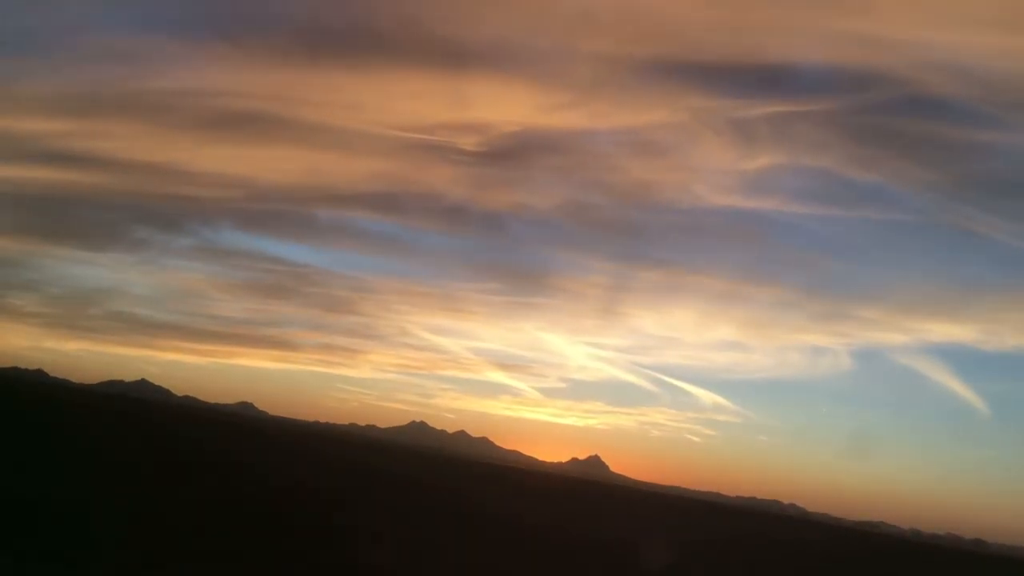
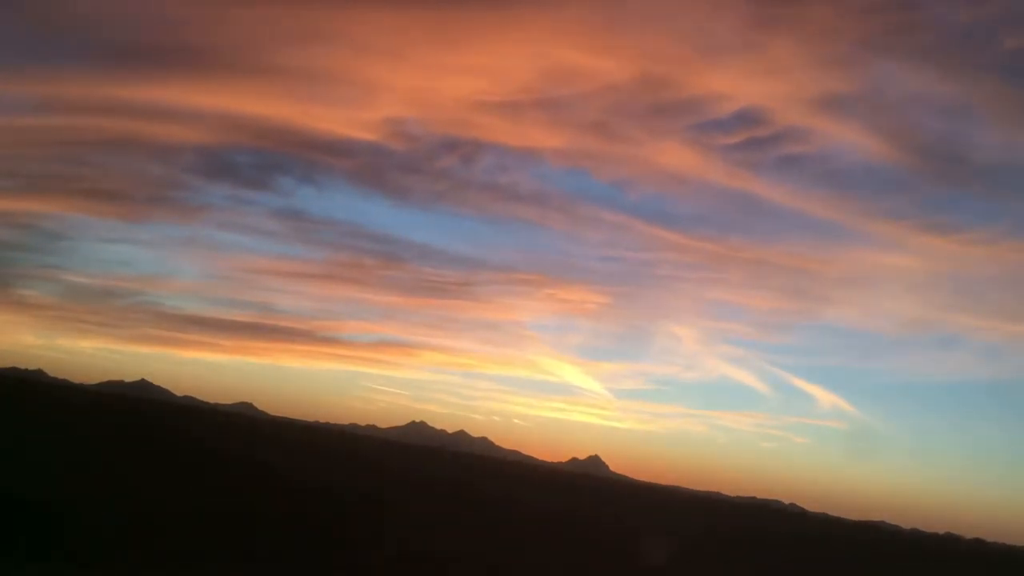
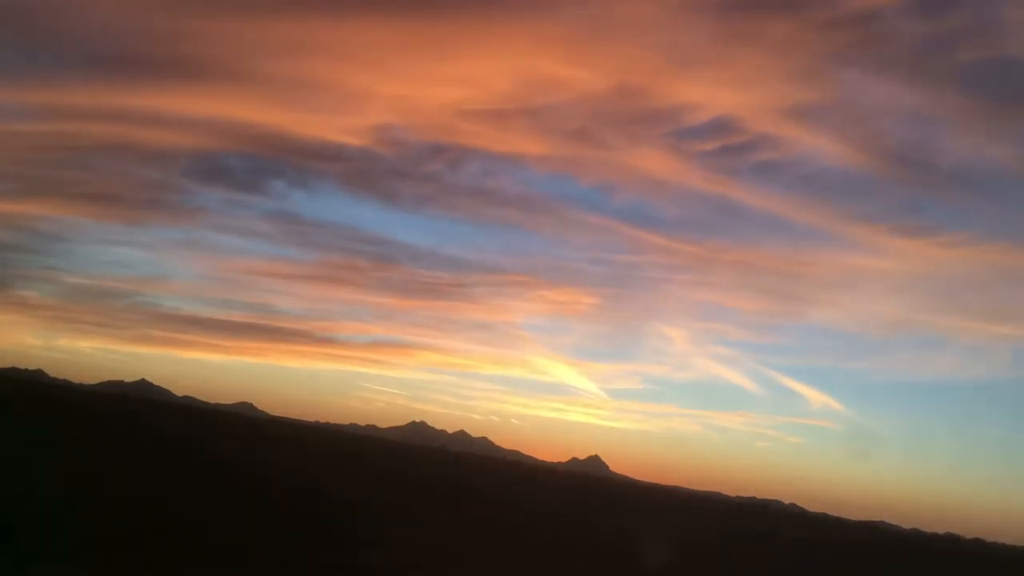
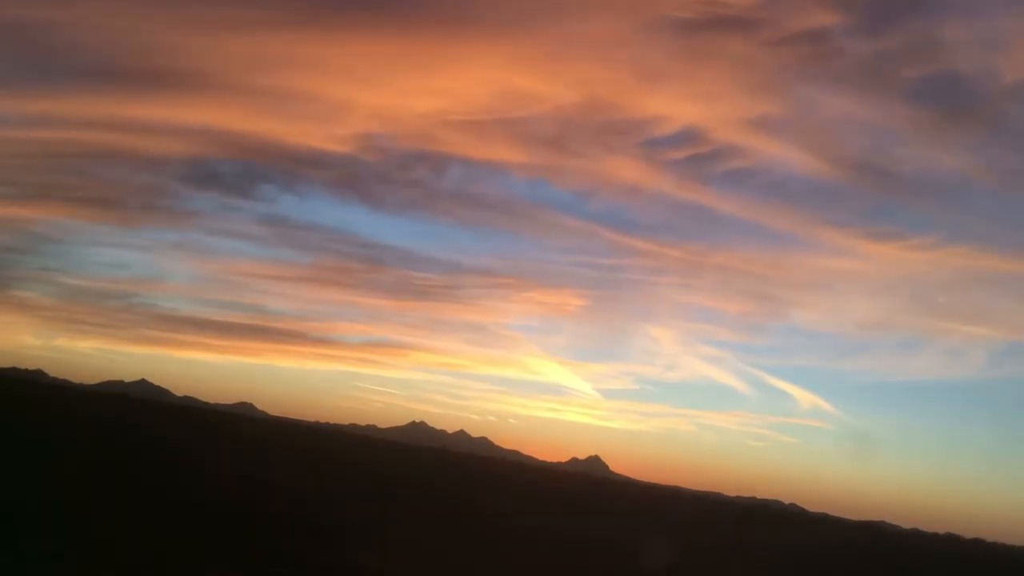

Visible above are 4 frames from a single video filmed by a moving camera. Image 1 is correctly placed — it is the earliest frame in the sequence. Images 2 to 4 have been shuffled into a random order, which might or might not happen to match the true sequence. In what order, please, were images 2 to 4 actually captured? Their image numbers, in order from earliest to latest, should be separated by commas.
4, 3, 2
